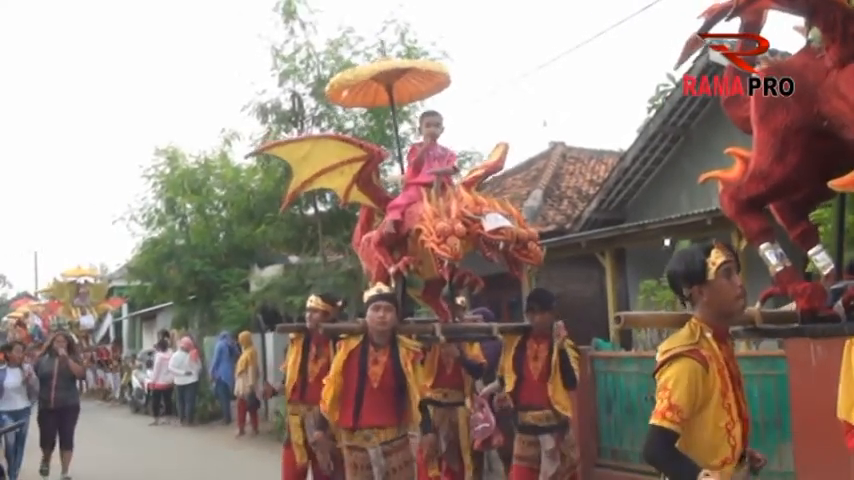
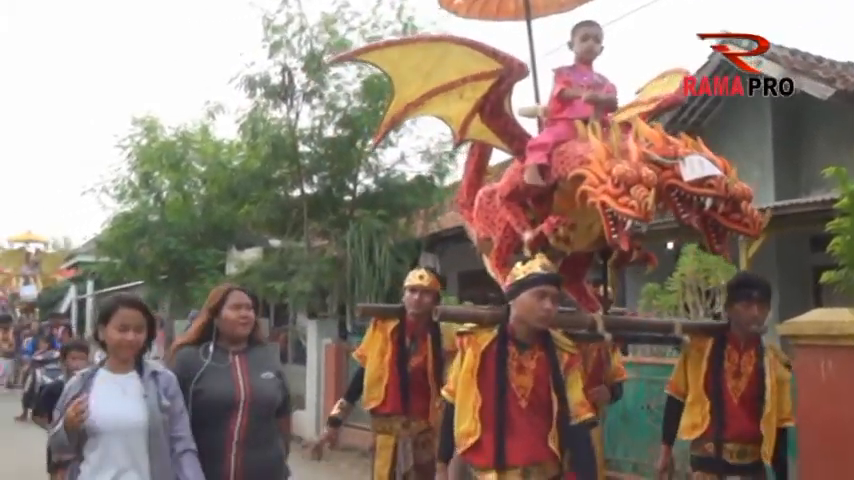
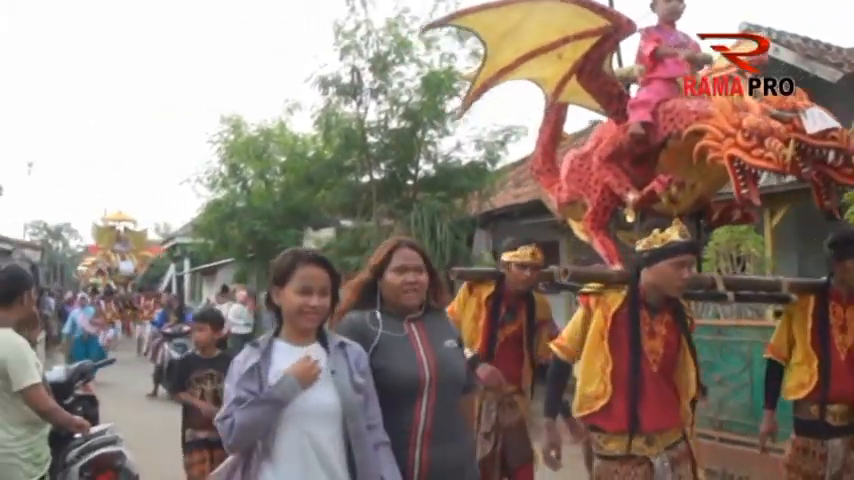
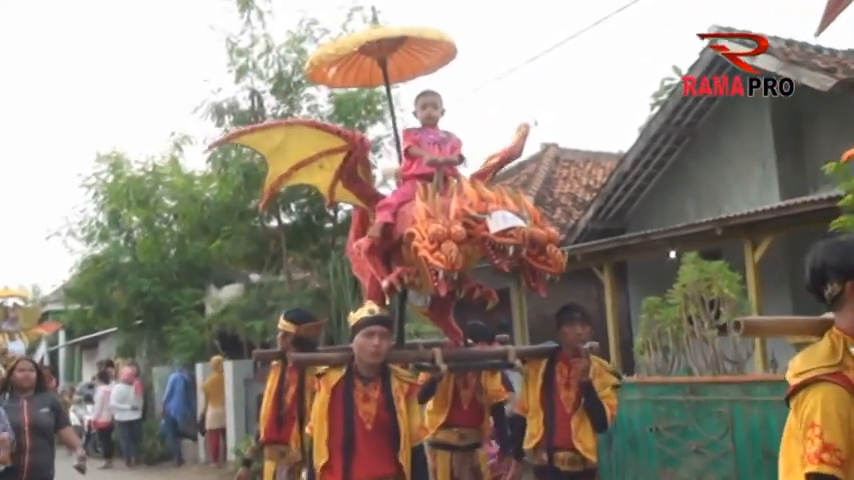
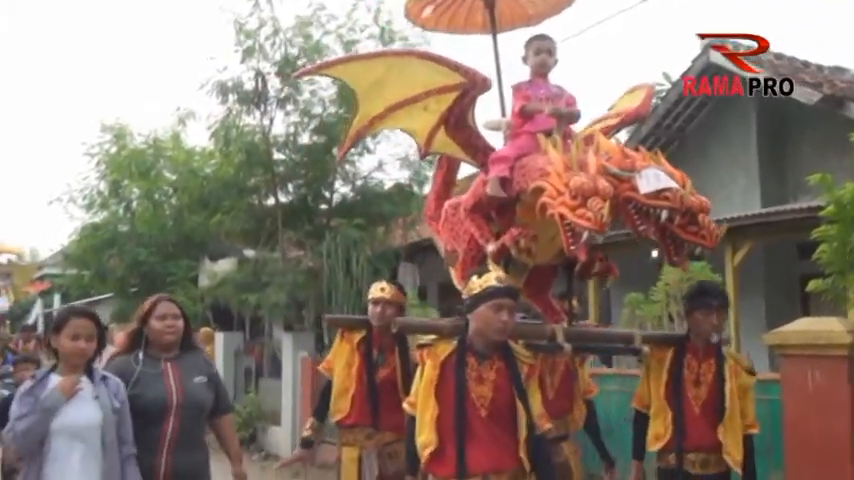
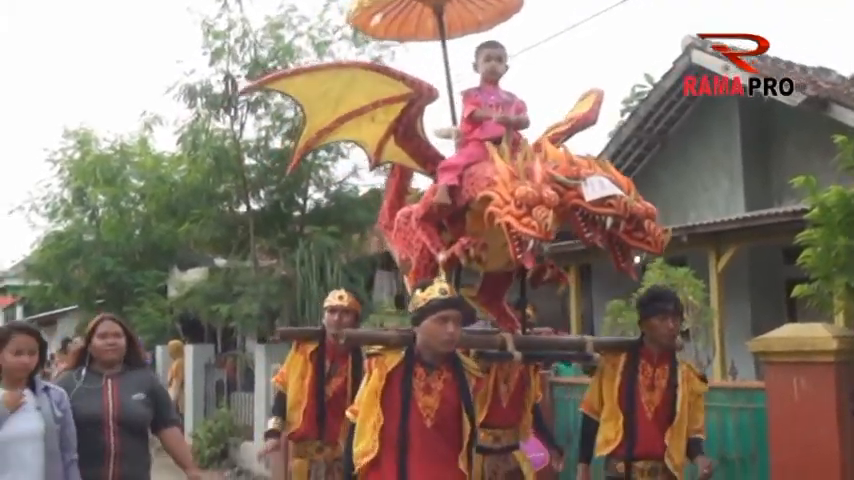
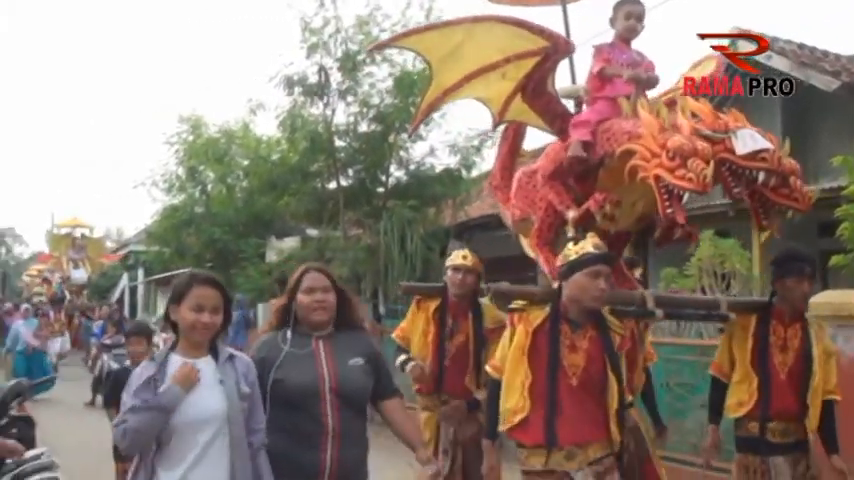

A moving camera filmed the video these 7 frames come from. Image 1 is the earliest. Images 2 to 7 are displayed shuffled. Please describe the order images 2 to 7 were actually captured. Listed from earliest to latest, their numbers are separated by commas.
4, 6, 5, 2, 7, 3
